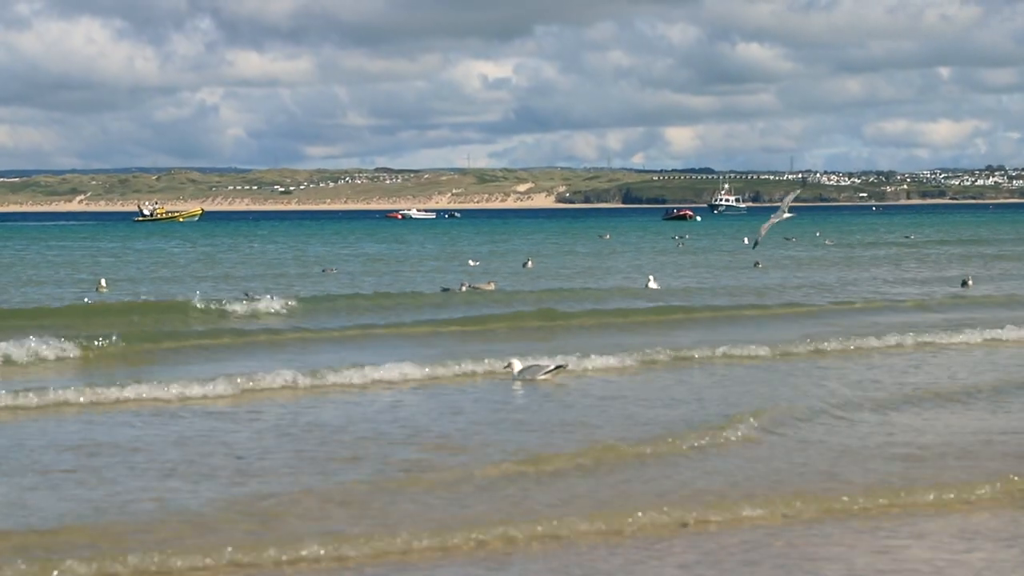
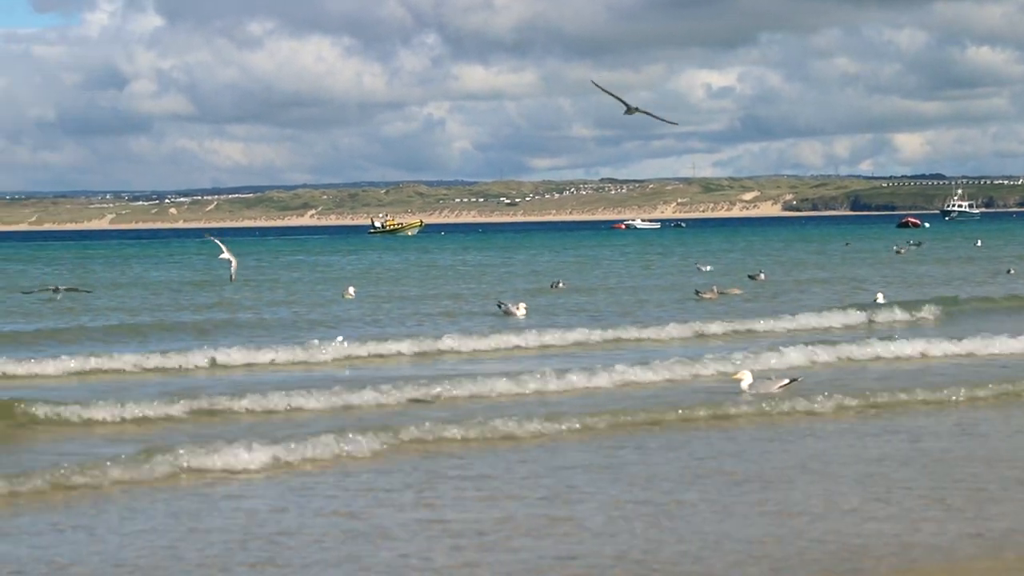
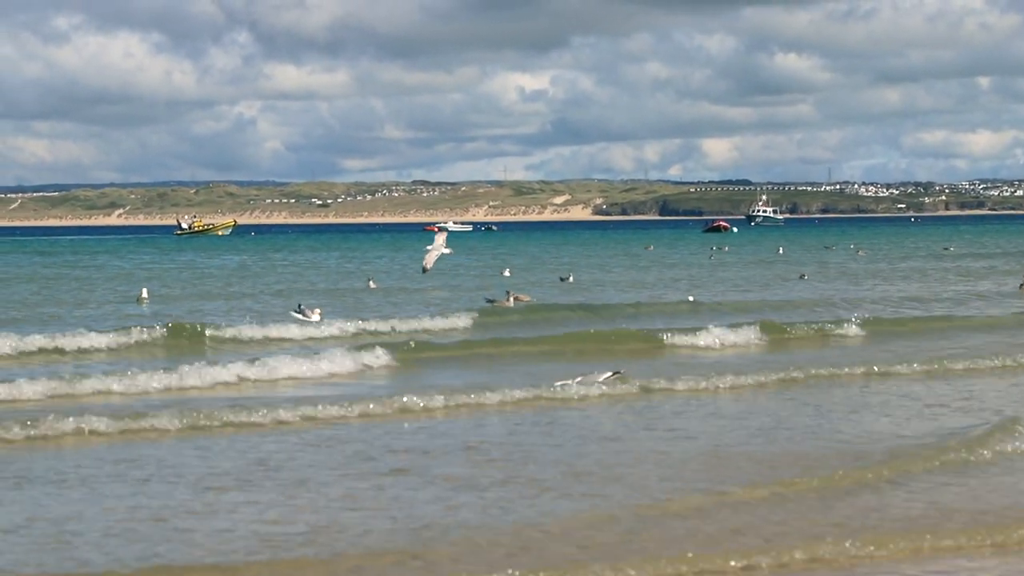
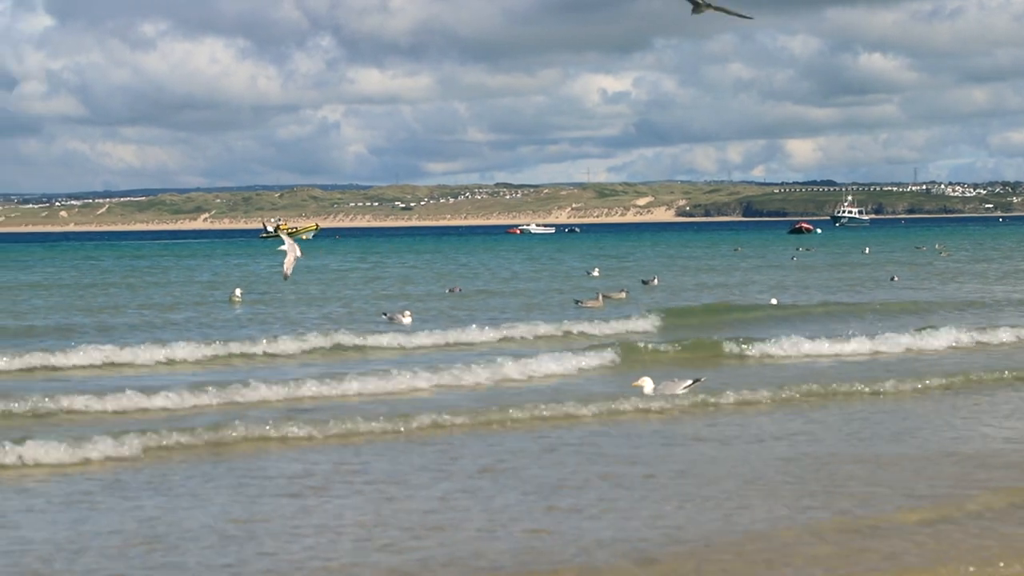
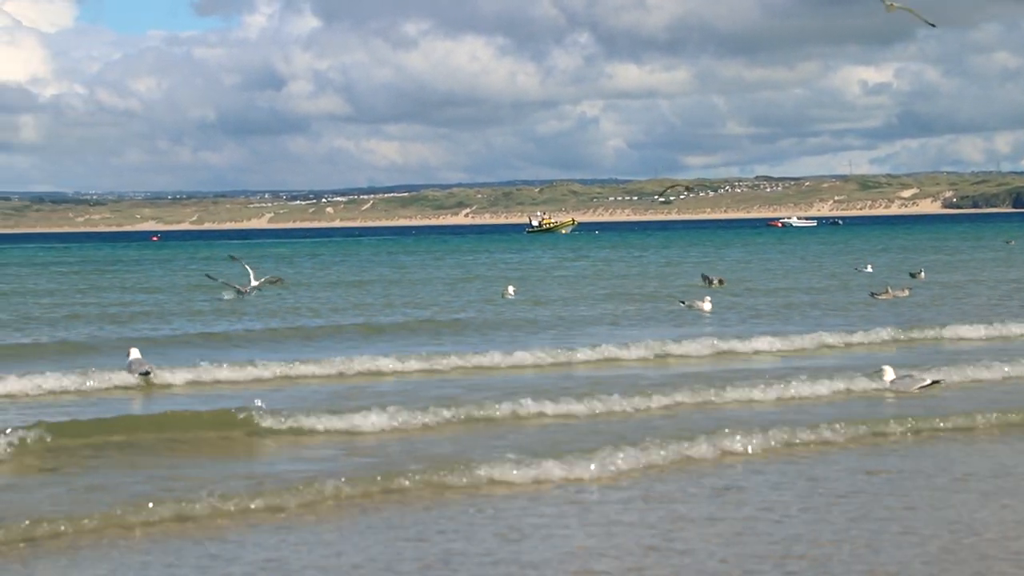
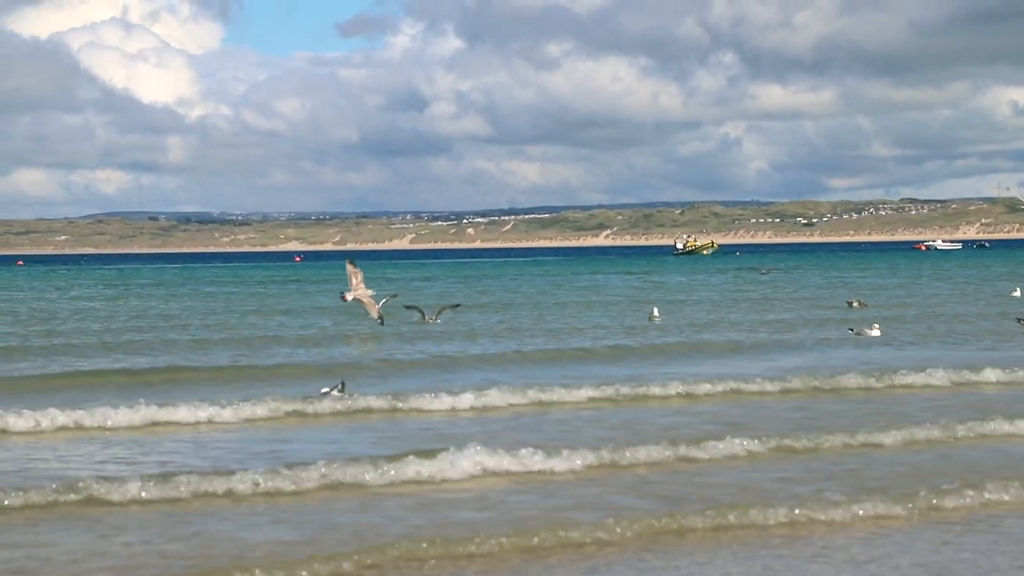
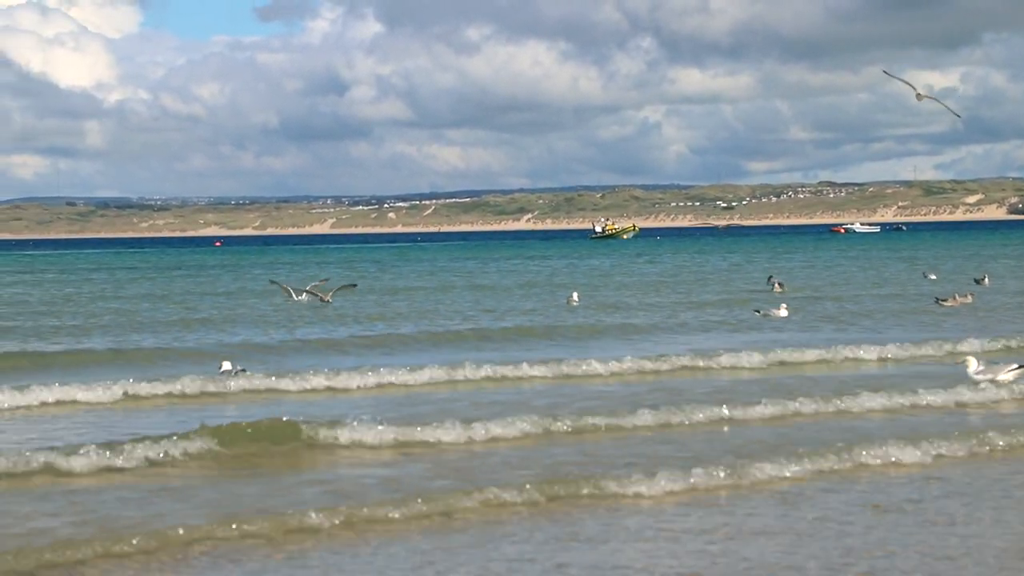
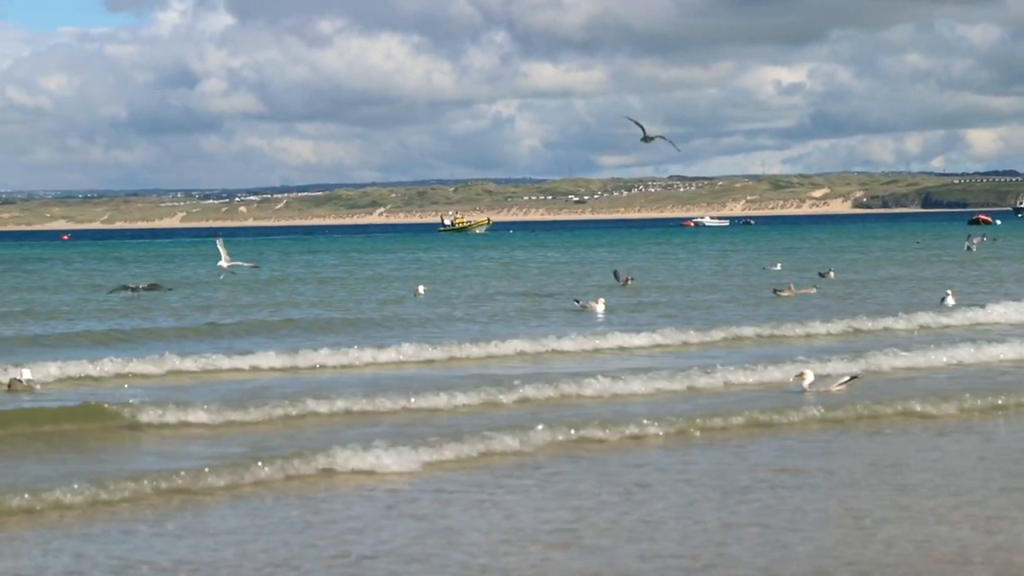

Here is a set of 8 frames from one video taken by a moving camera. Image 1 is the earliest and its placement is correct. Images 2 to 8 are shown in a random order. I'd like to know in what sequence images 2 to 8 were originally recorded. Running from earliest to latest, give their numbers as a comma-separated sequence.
3, 4, 2, 8, 5, 7, 6
